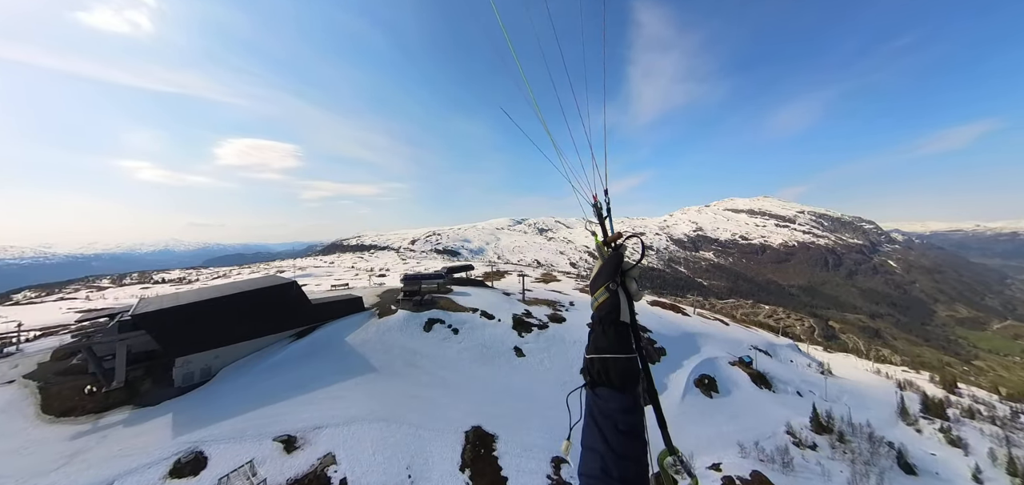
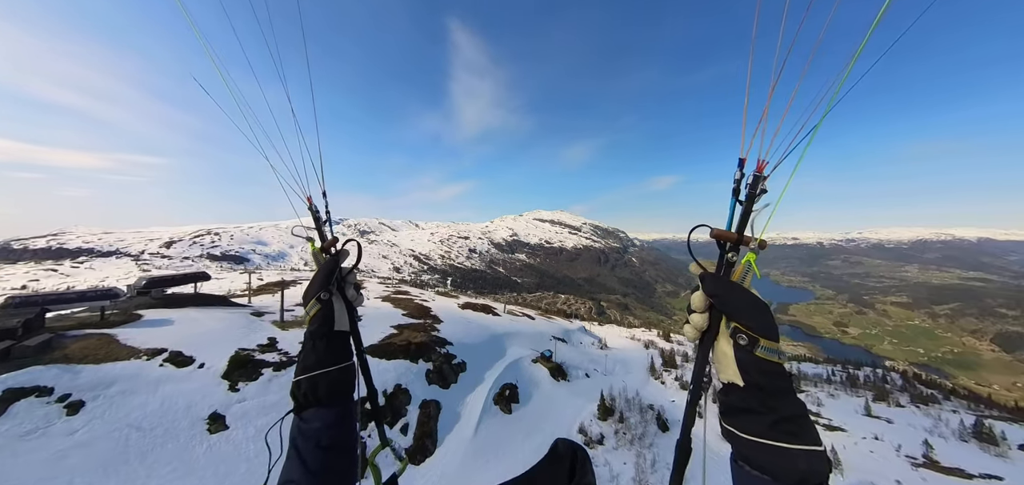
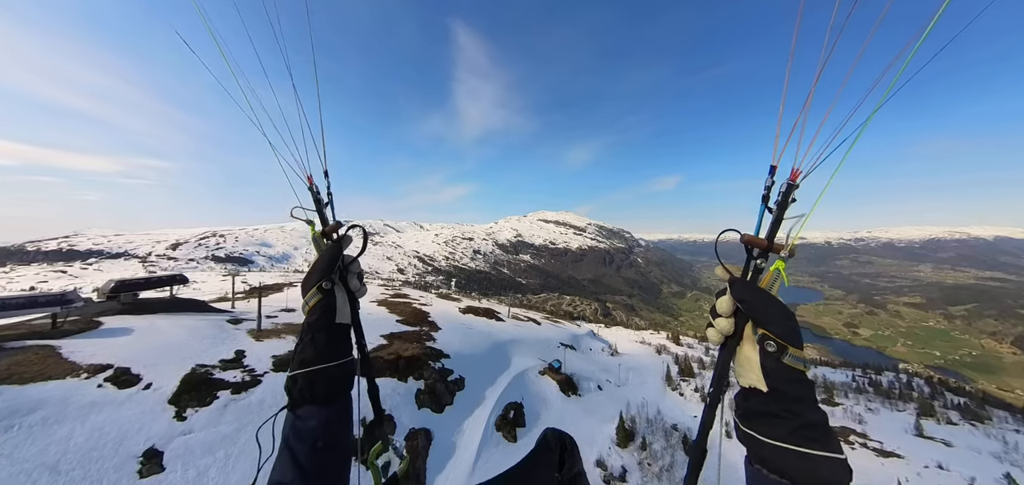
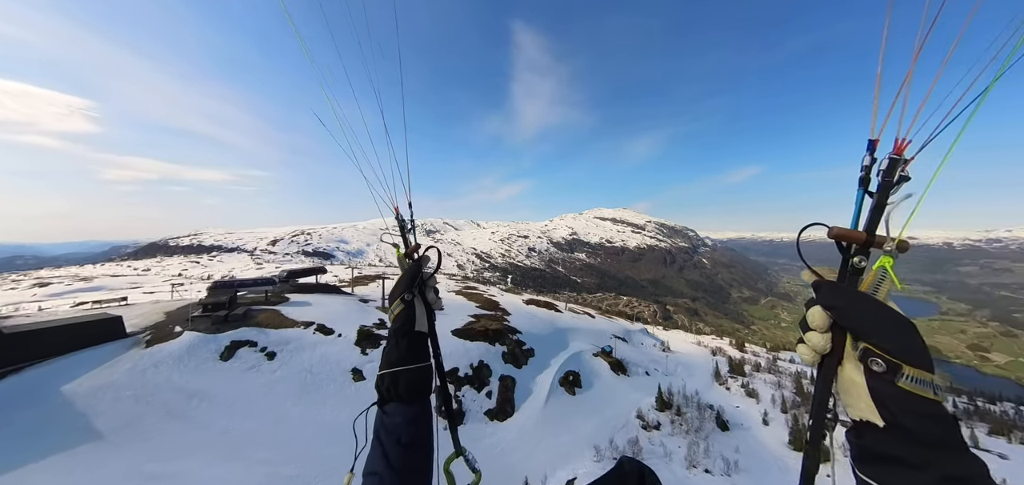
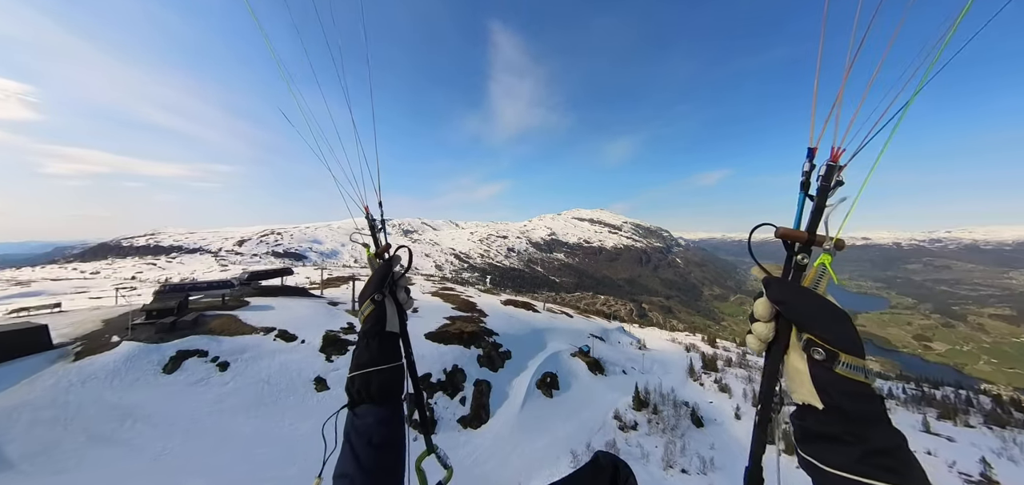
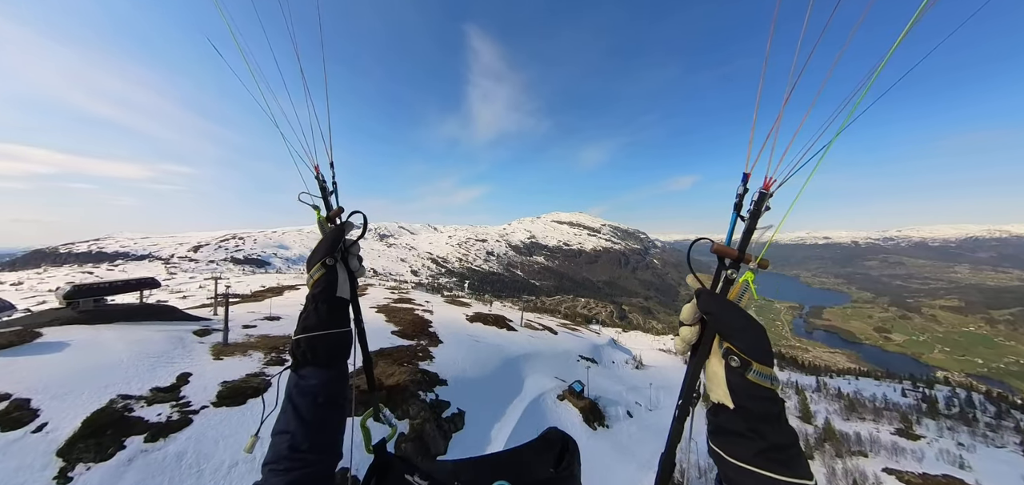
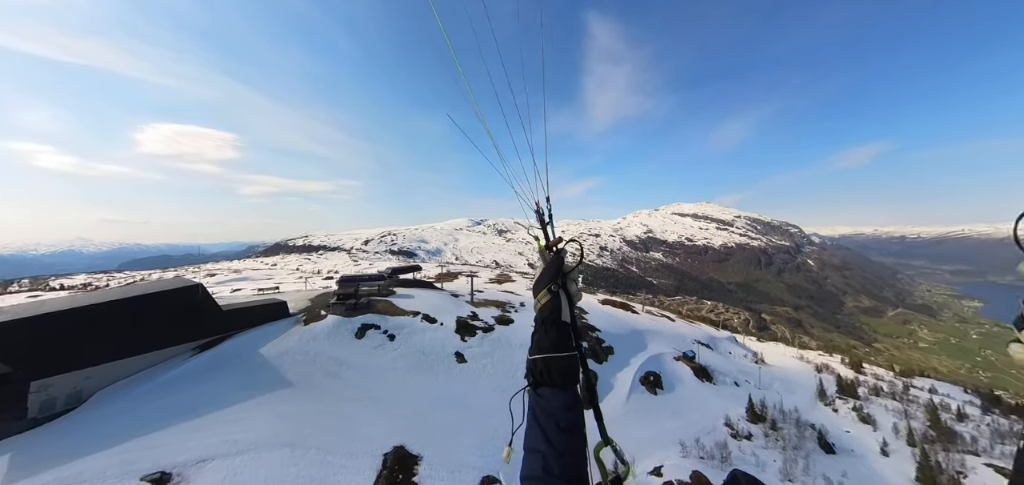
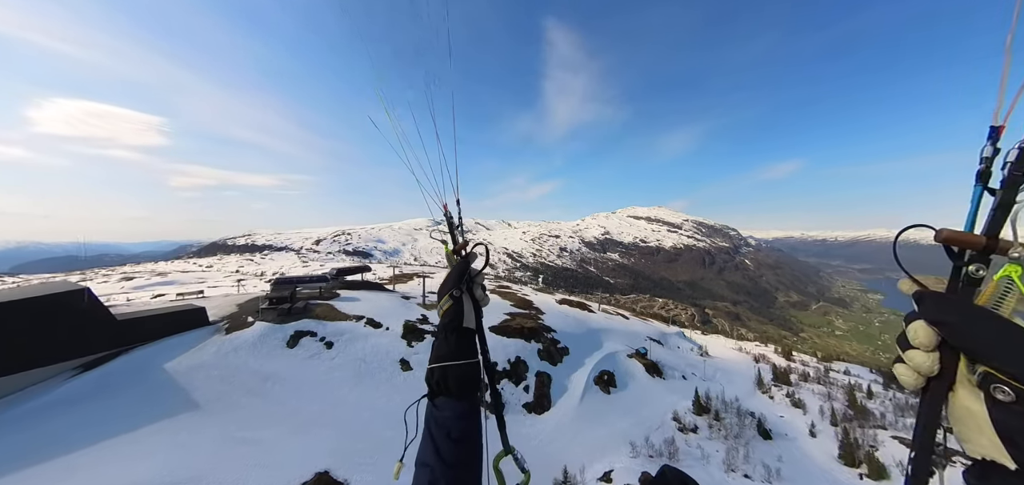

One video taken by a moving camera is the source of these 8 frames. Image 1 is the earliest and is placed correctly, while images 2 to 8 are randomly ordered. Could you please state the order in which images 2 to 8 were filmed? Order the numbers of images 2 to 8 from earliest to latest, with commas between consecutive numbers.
7, 8, 4, 5, 2, 3, 6
